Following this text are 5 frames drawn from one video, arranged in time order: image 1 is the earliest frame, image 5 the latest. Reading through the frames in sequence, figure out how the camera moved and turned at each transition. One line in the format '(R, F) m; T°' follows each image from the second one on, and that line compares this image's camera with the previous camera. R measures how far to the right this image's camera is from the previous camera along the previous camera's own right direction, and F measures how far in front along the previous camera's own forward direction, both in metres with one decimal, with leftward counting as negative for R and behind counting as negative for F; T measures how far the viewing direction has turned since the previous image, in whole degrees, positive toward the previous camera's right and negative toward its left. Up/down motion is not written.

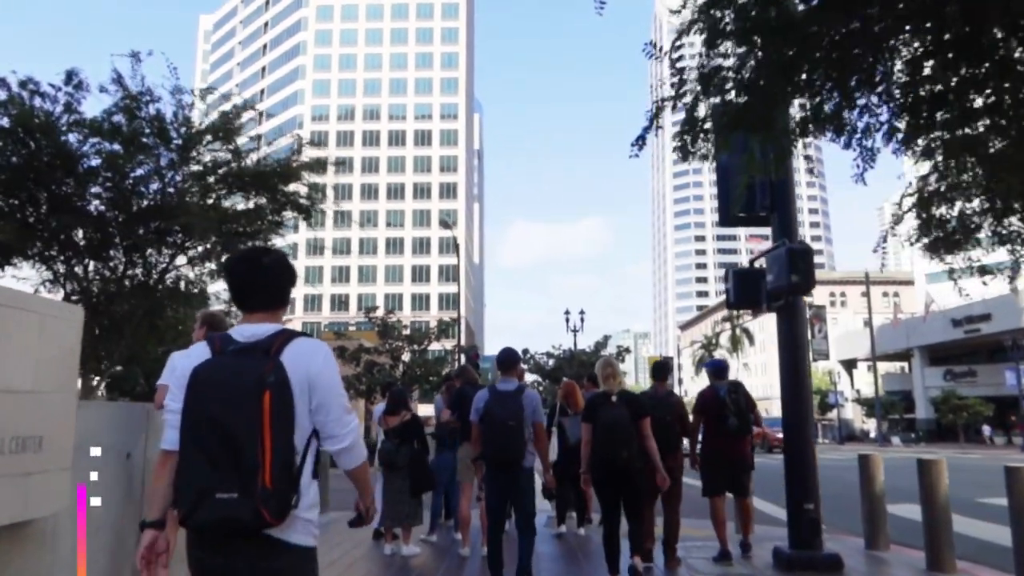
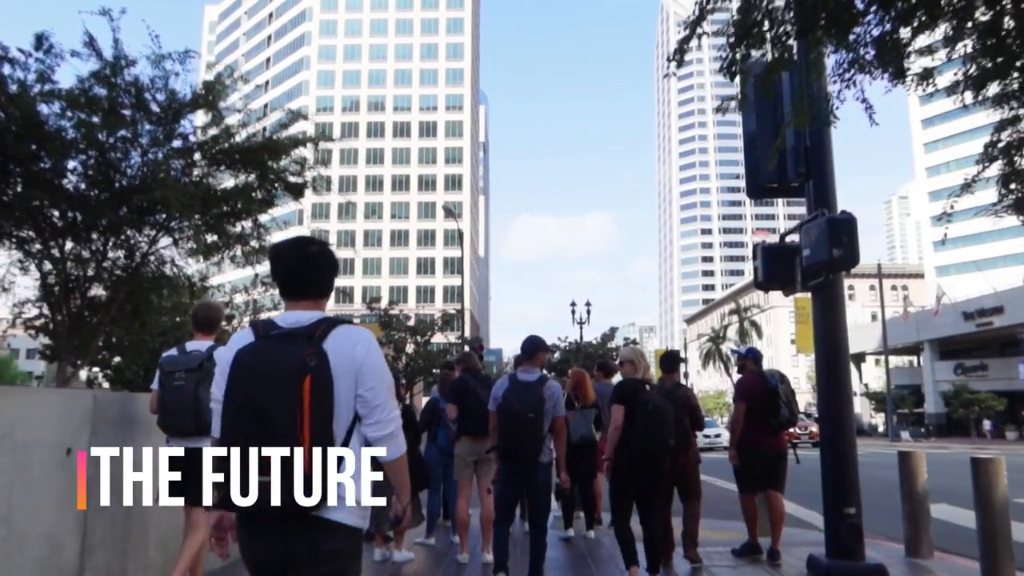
(0.0, +0.8) m; 0°
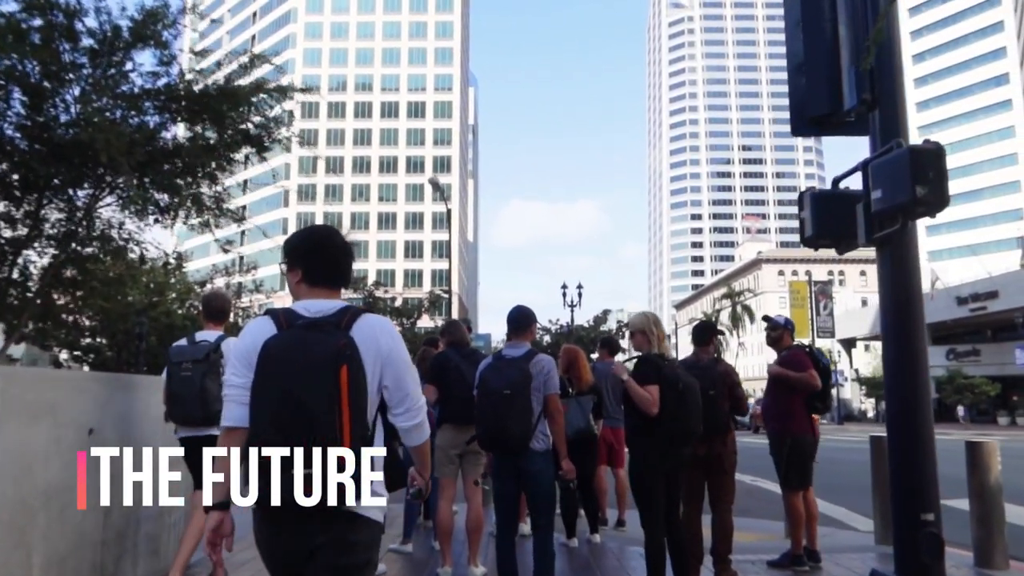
(0.0, +1.2) m; +1°
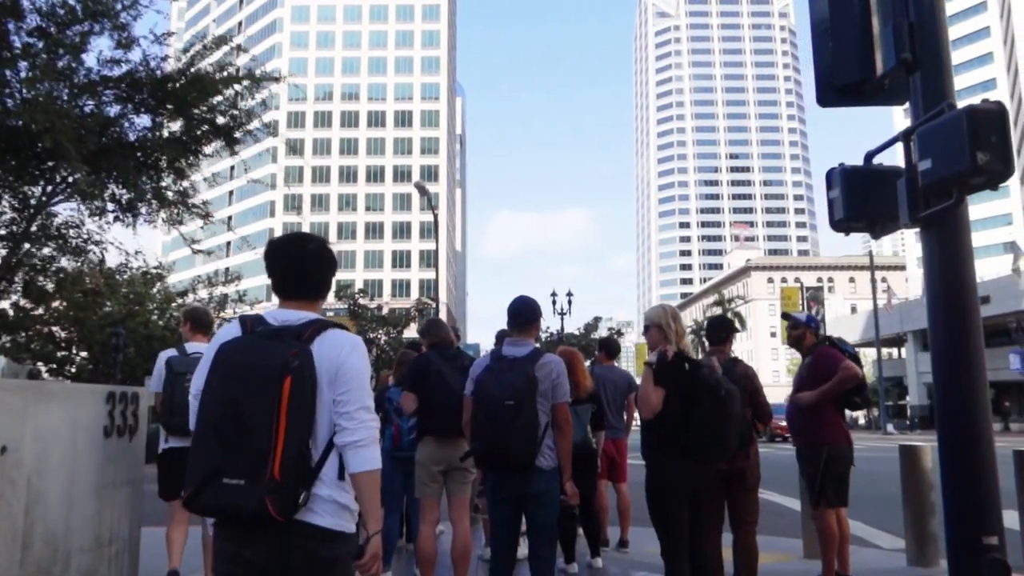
(0.0, +0.7) m; +1°
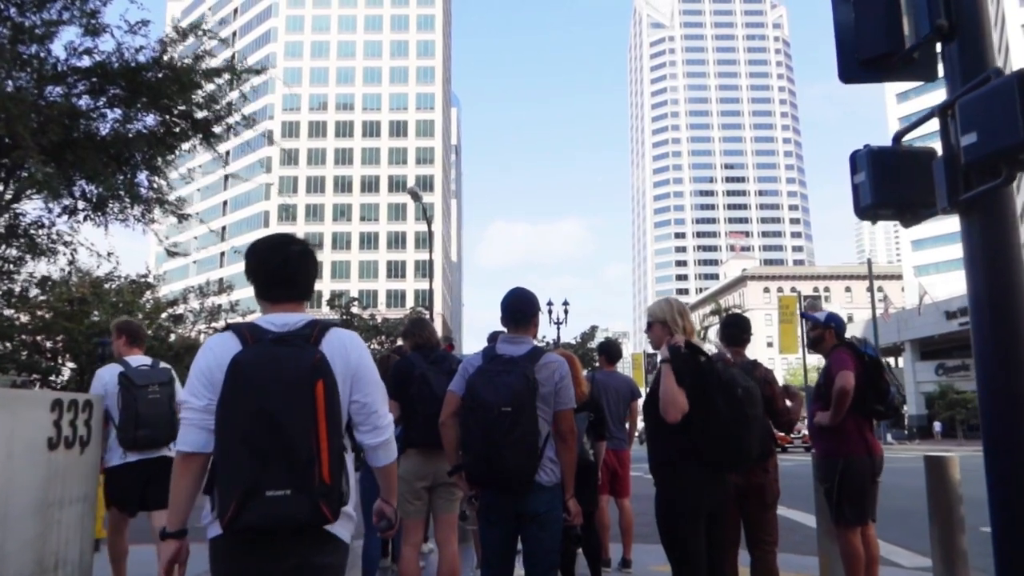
(0.0, +0.5) m; 0°
